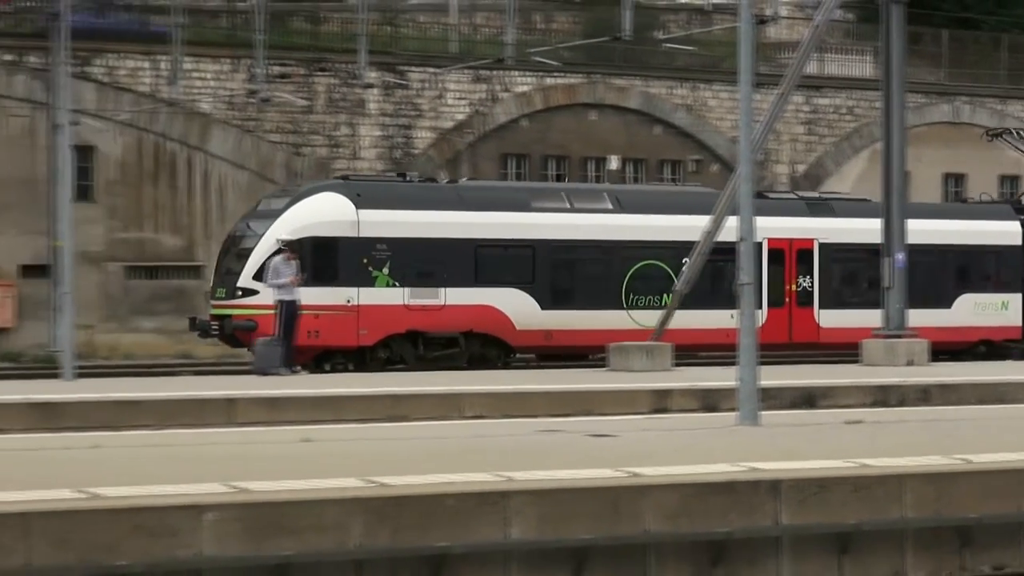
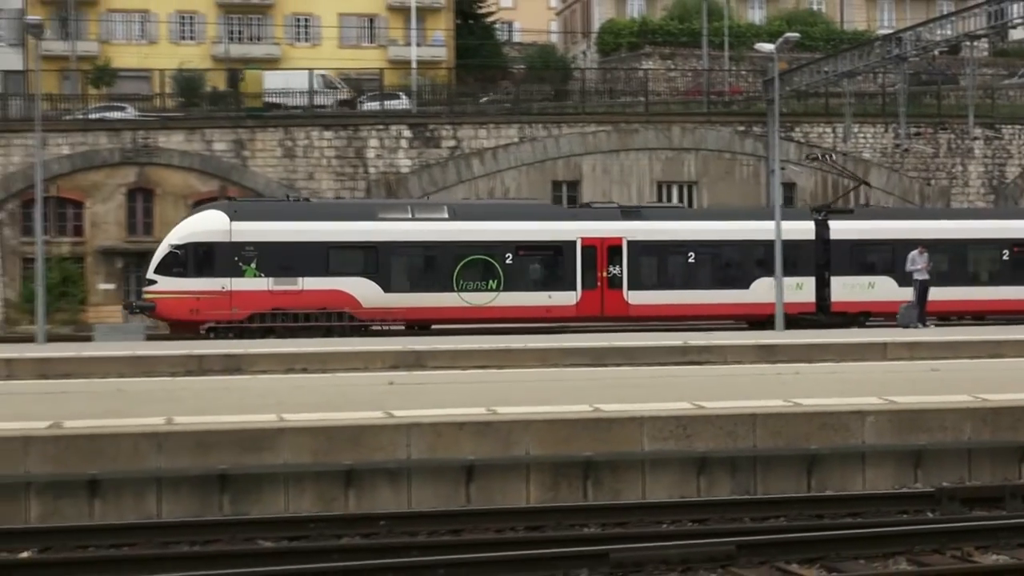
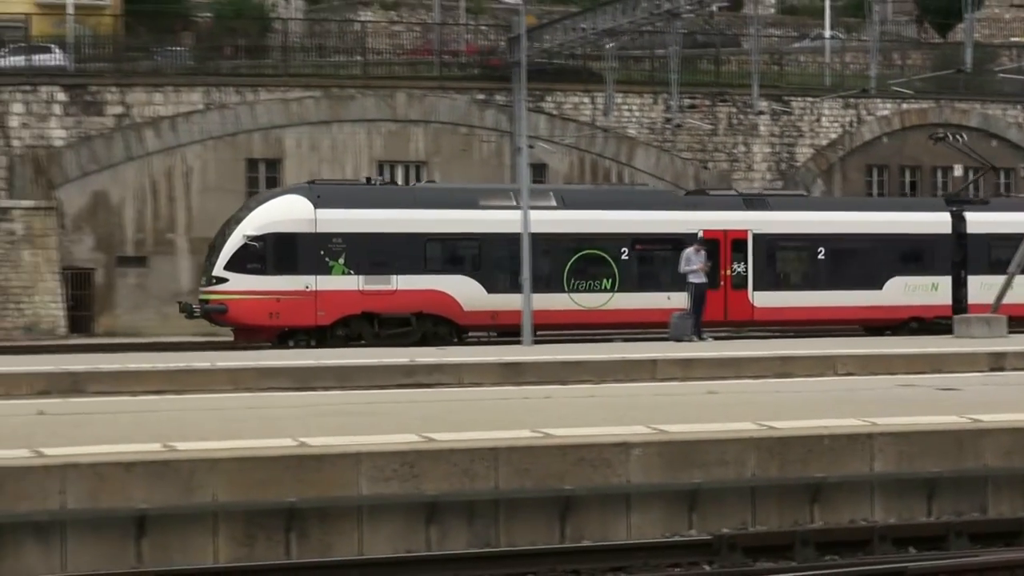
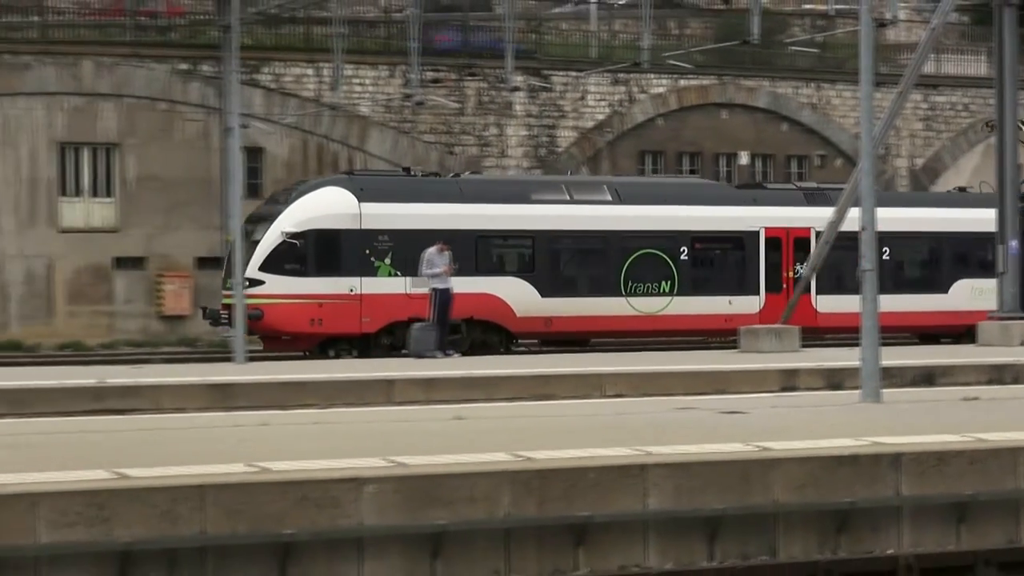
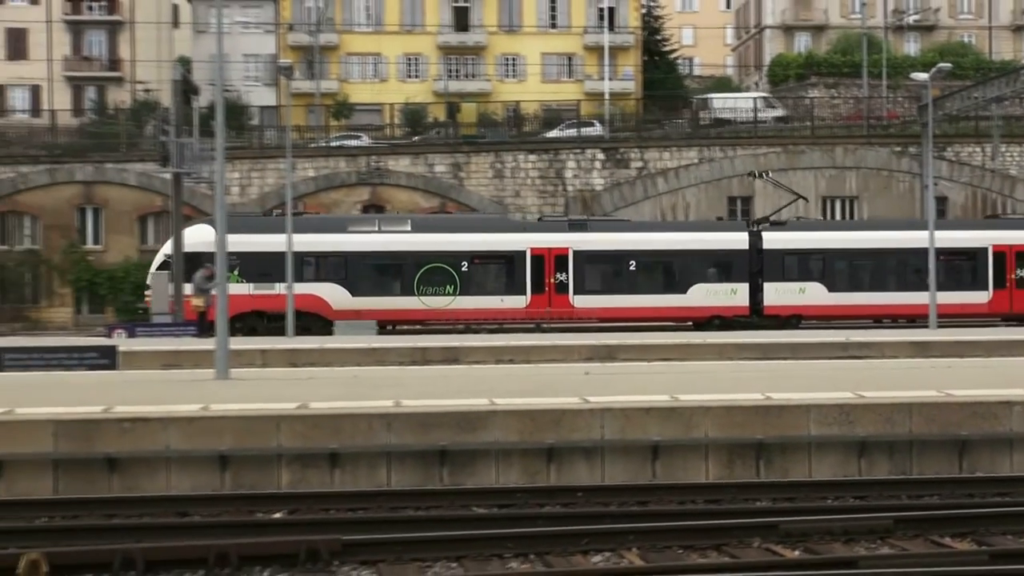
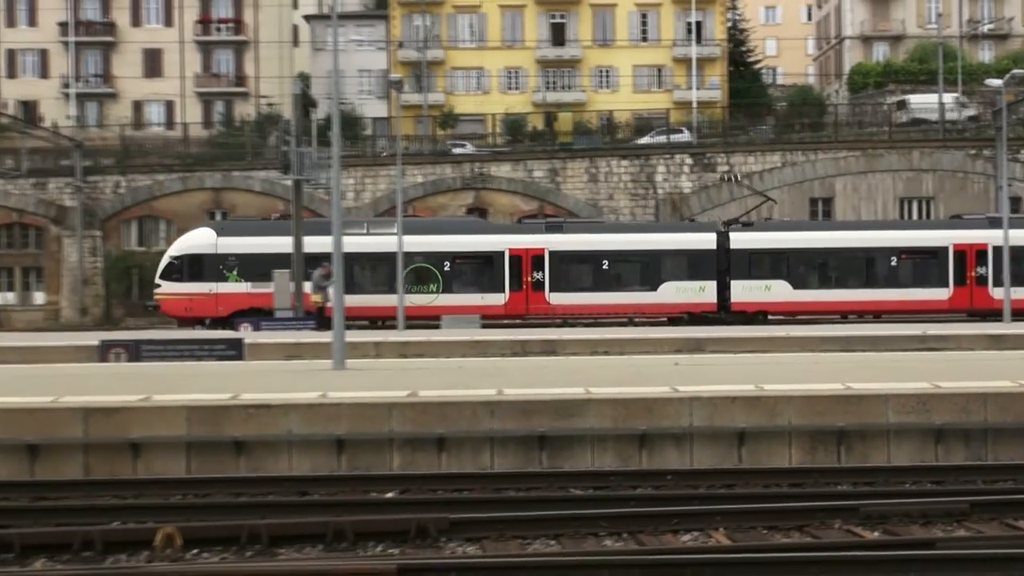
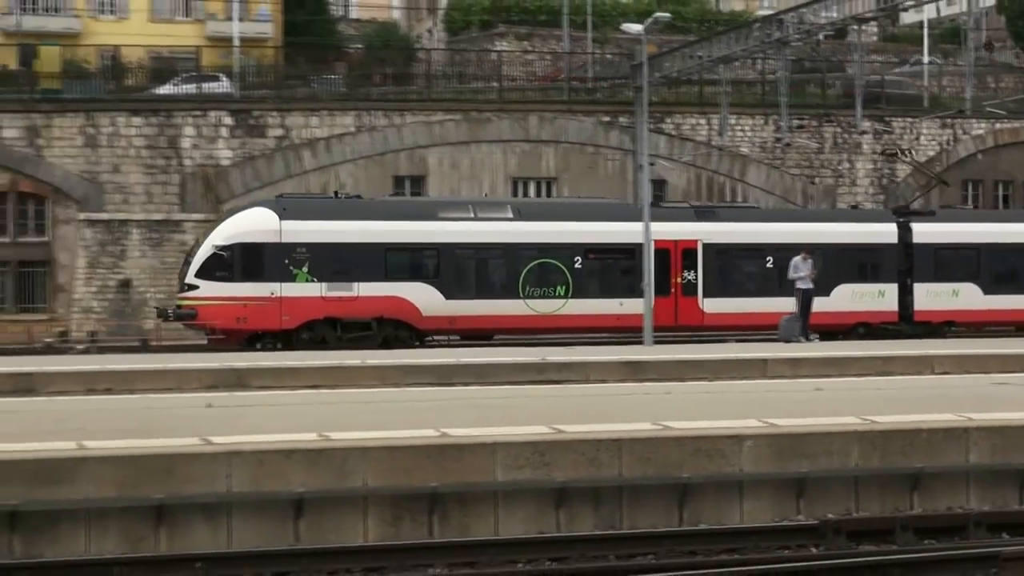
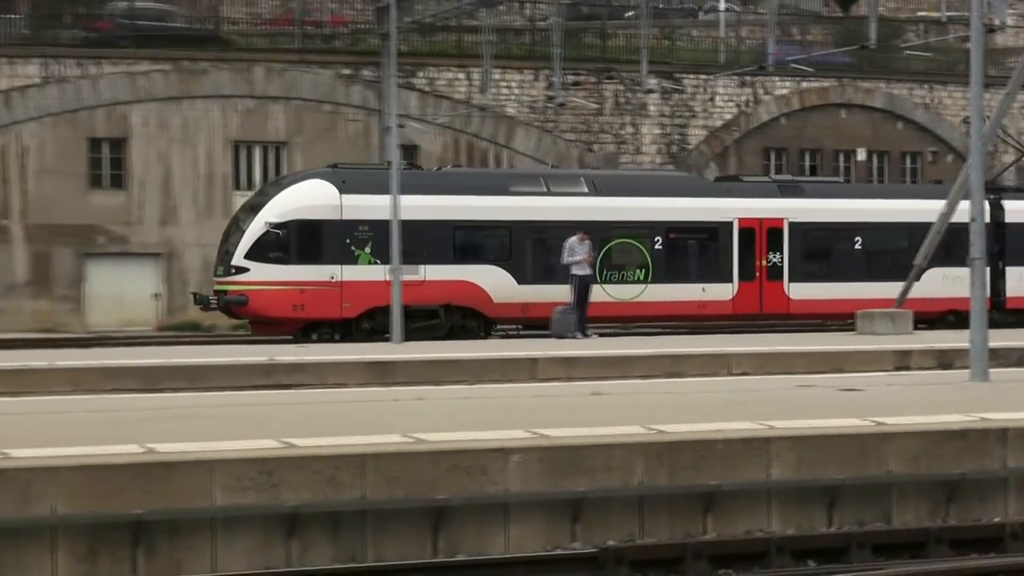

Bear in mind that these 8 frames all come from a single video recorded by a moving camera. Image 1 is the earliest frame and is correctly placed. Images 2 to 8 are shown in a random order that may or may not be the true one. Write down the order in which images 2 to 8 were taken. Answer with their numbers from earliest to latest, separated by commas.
4, 8, 3, 7, 2, 5, 6
